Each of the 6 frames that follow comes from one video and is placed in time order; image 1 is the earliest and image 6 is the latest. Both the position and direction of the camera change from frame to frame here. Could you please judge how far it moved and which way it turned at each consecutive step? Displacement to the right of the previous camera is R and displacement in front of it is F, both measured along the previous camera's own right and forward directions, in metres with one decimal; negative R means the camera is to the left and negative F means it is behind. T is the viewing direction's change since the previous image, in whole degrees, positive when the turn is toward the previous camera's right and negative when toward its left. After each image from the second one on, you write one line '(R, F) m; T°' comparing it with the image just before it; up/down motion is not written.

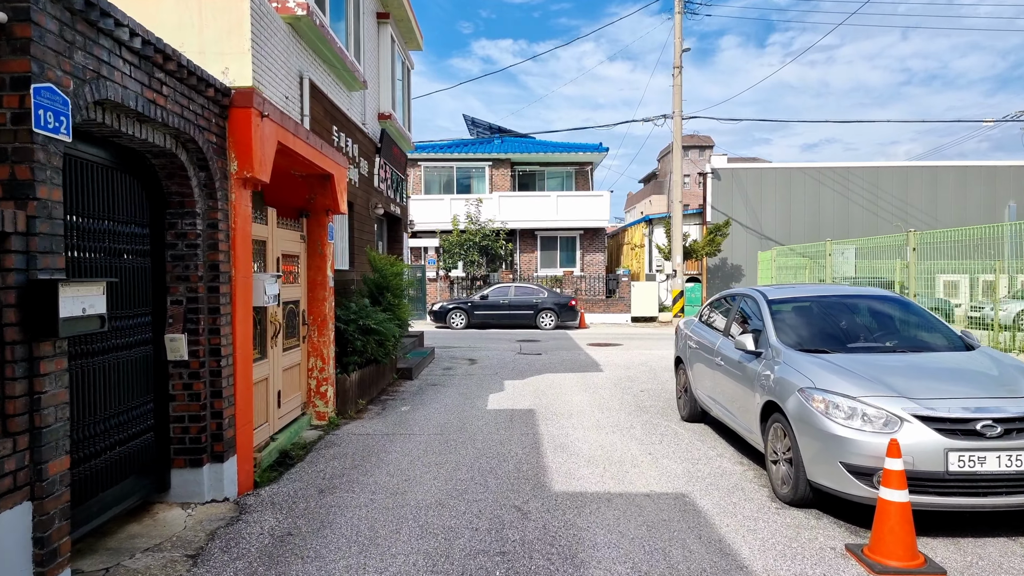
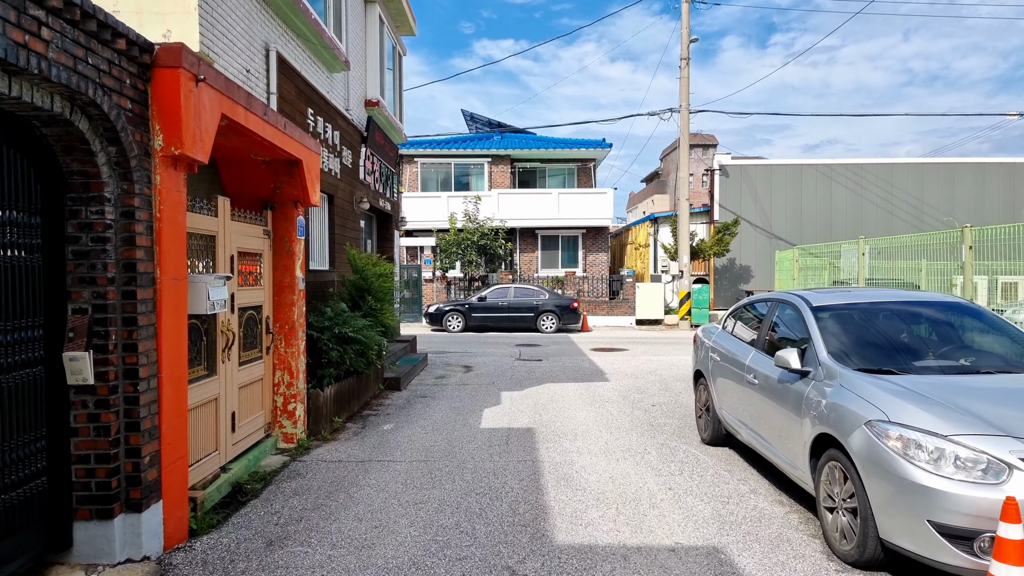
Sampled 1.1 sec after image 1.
(0.0, +0.9) m; 0°
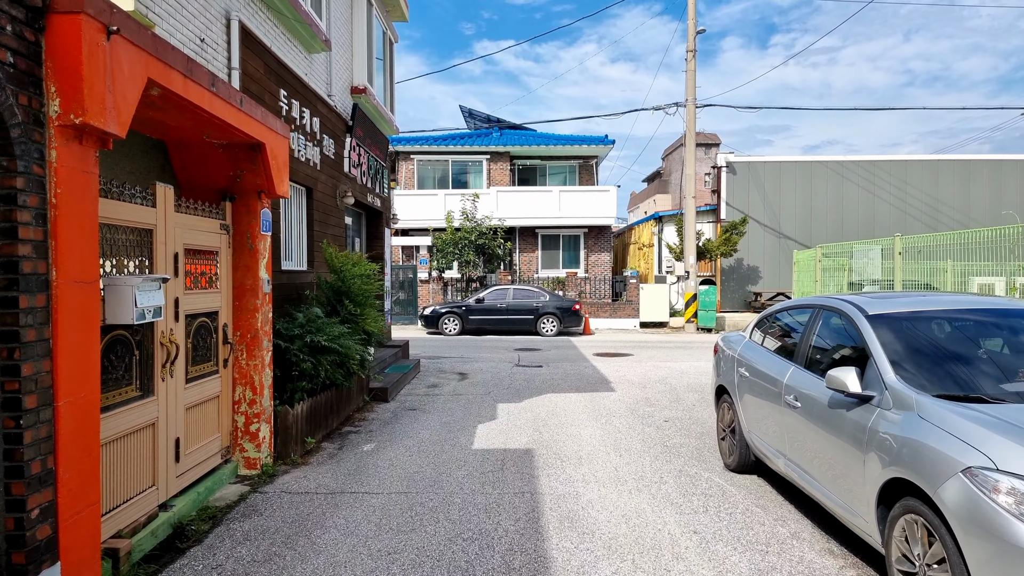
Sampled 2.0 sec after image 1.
(0.0, +0.8) m; 0°
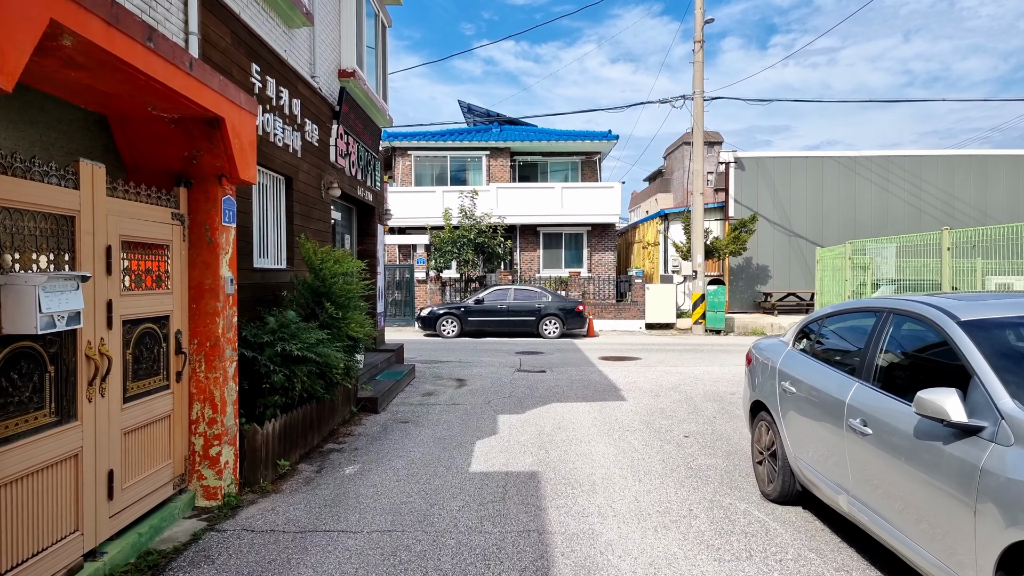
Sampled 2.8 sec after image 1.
(0.0, +0.8) m; 0°
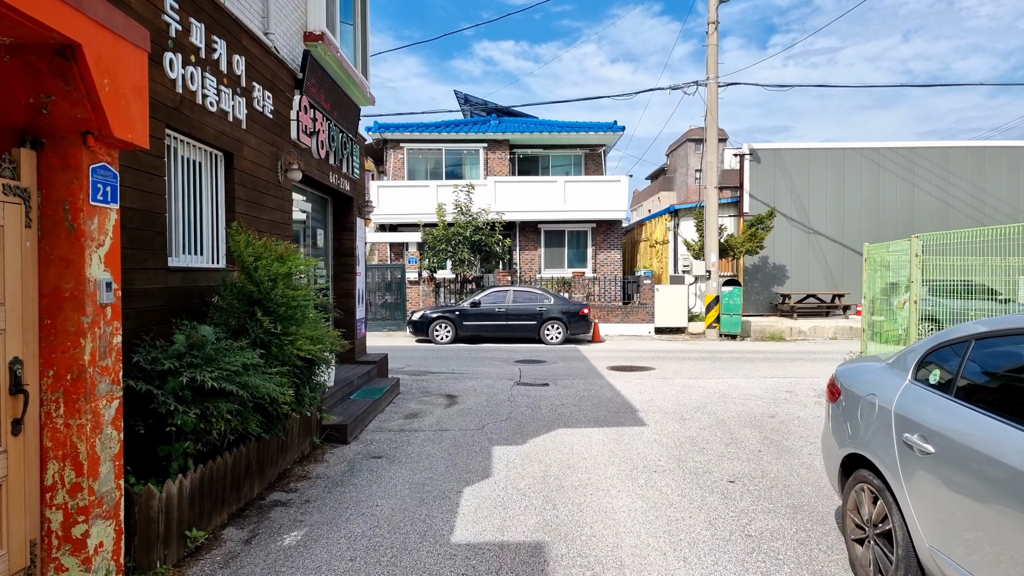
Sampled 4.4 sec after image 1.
(0.0, +1.4) m; 0°
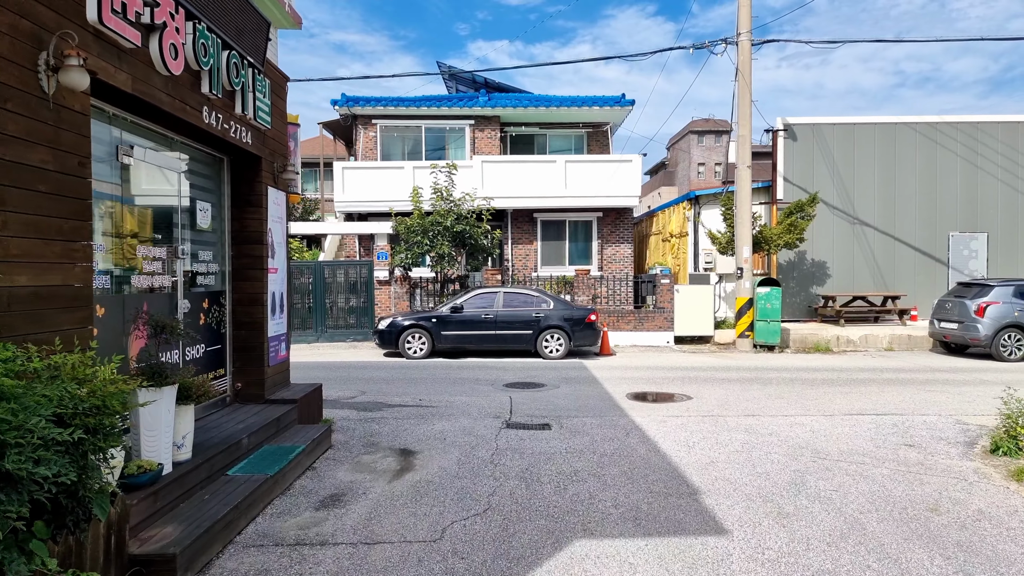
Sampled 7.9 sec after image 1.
(+0.1, +3.2) m; 0°
